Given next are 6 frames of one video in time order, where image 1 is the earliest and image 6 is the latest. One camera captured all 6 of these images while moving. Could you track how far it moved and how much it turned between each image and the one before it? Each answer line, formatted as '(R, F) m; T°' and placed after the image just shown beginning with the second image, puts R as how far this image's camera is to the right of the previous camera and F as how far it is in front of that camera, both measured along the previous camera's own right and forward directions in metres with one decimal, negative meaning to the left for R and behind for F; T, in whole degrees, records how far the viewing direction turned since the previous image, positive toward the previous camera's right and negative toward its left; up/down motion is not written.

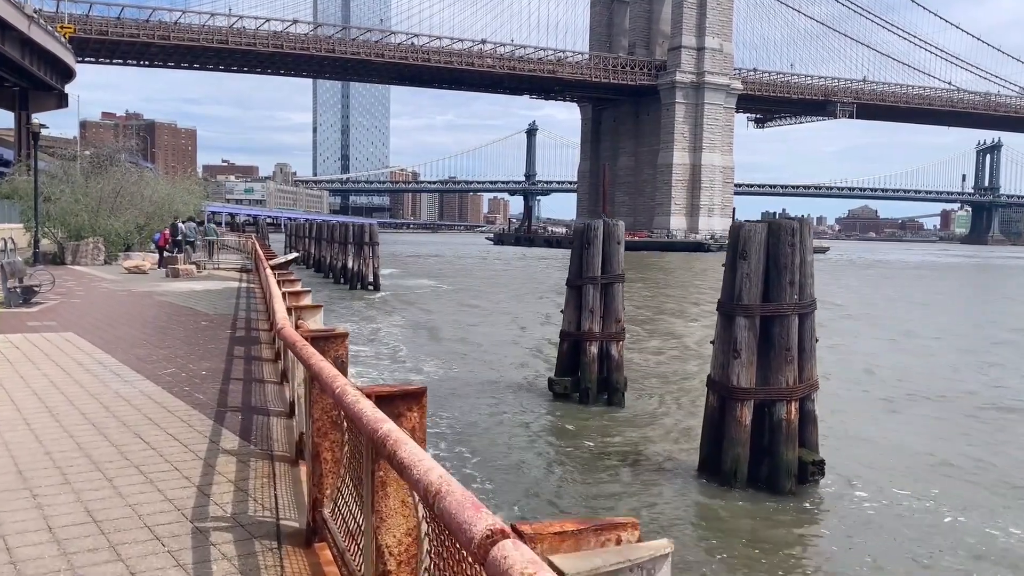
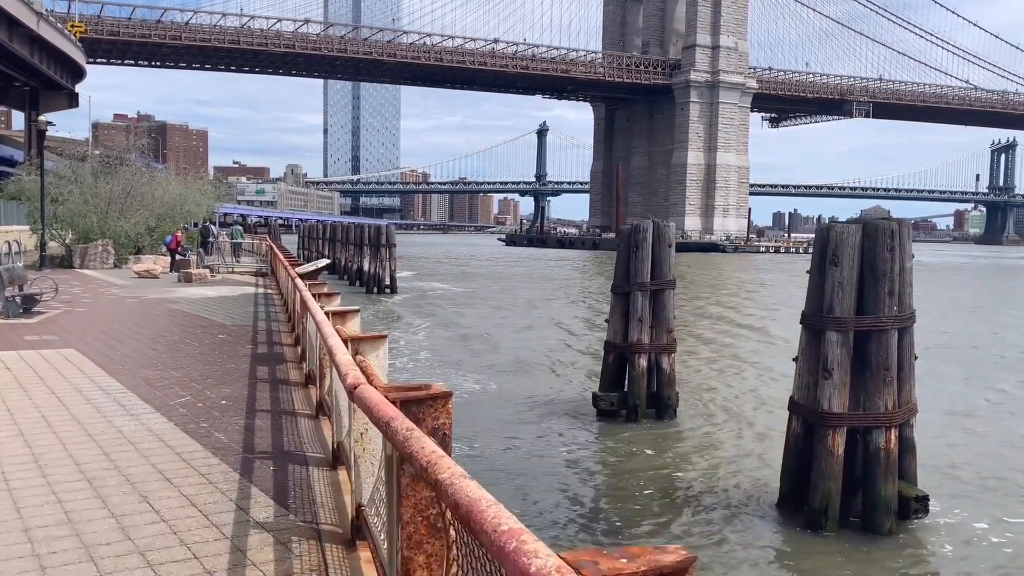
(-0.4, +0.9) m; -1°
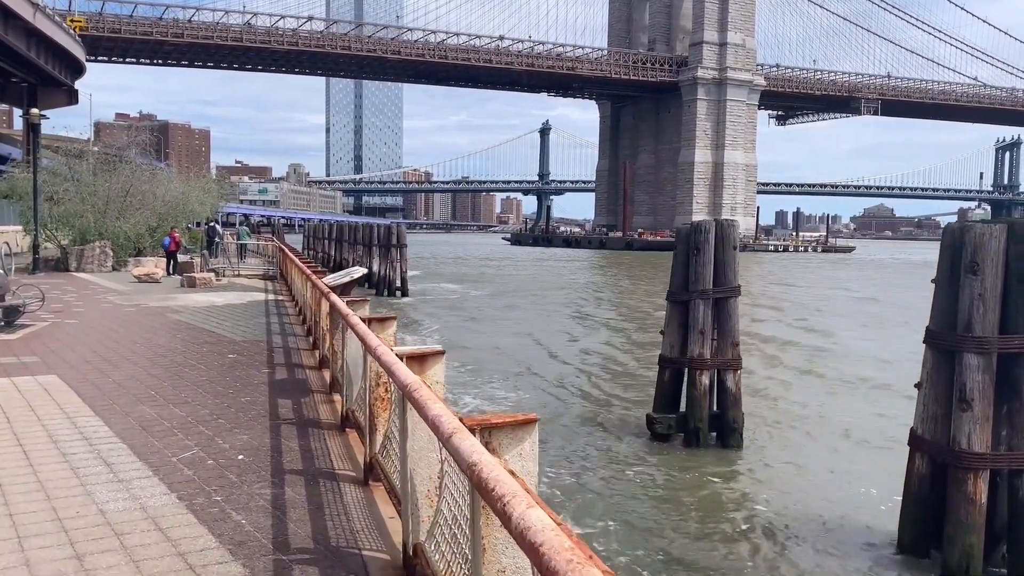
(-0.4, +1.1) m; 0°
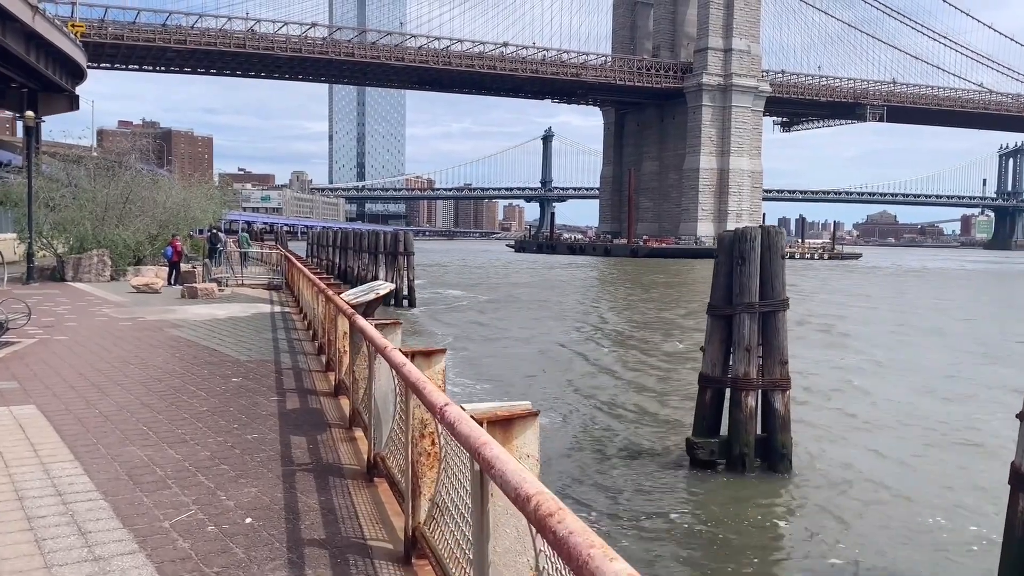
(-0.2, +0.7) m; 0°
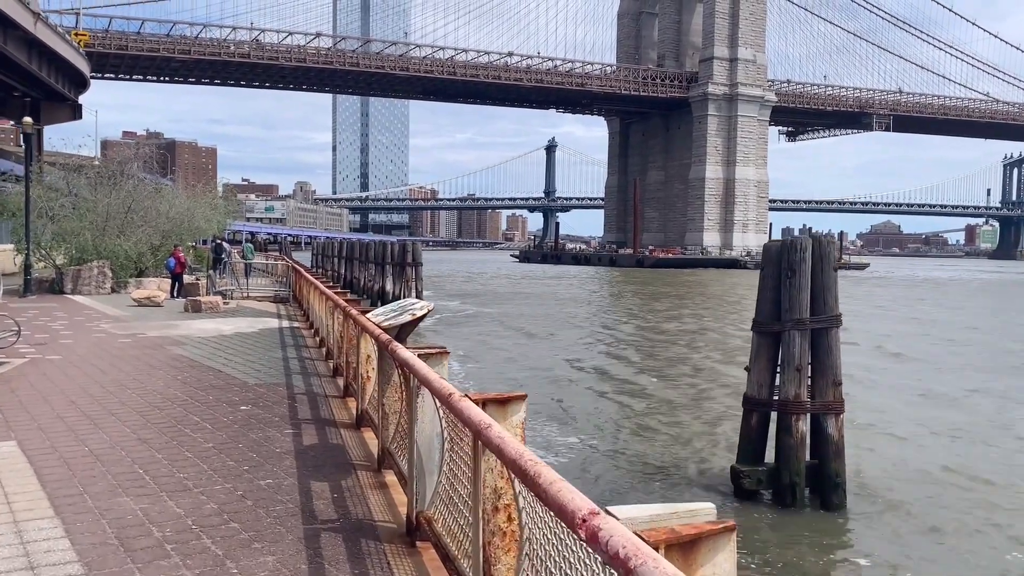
(-0.2, +0.6) m; 0°
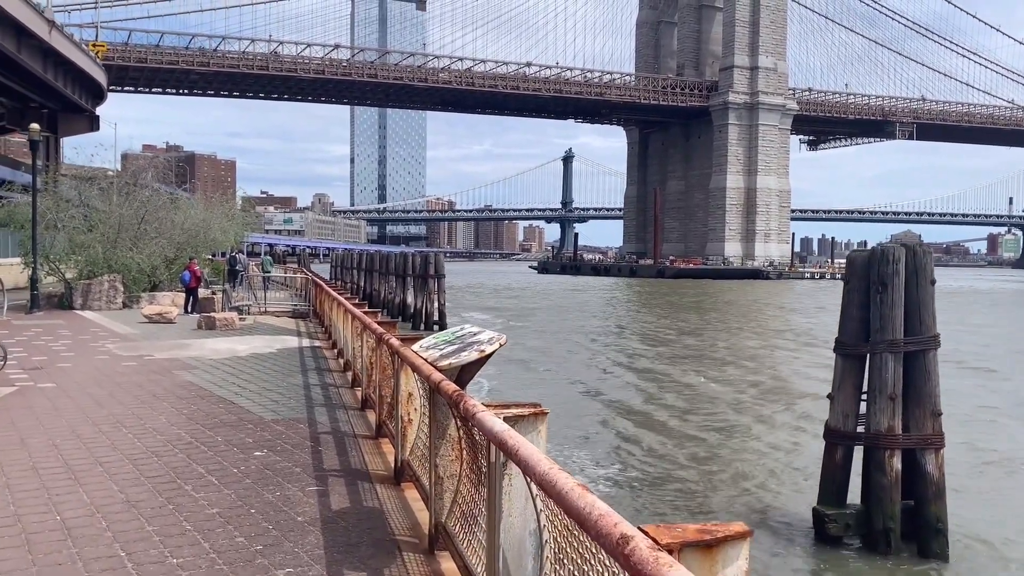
(-0.2, +0.9) m; -1°
